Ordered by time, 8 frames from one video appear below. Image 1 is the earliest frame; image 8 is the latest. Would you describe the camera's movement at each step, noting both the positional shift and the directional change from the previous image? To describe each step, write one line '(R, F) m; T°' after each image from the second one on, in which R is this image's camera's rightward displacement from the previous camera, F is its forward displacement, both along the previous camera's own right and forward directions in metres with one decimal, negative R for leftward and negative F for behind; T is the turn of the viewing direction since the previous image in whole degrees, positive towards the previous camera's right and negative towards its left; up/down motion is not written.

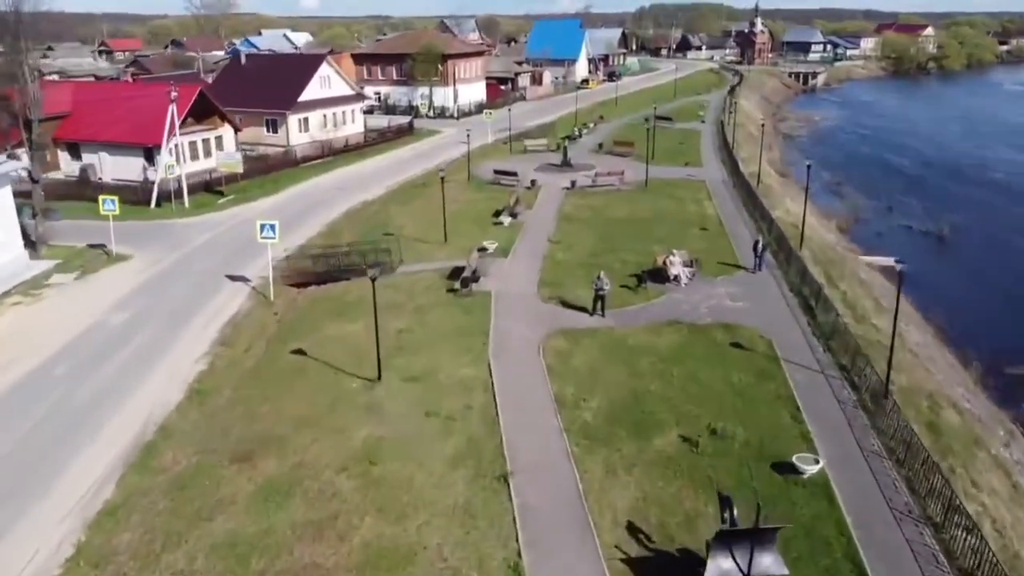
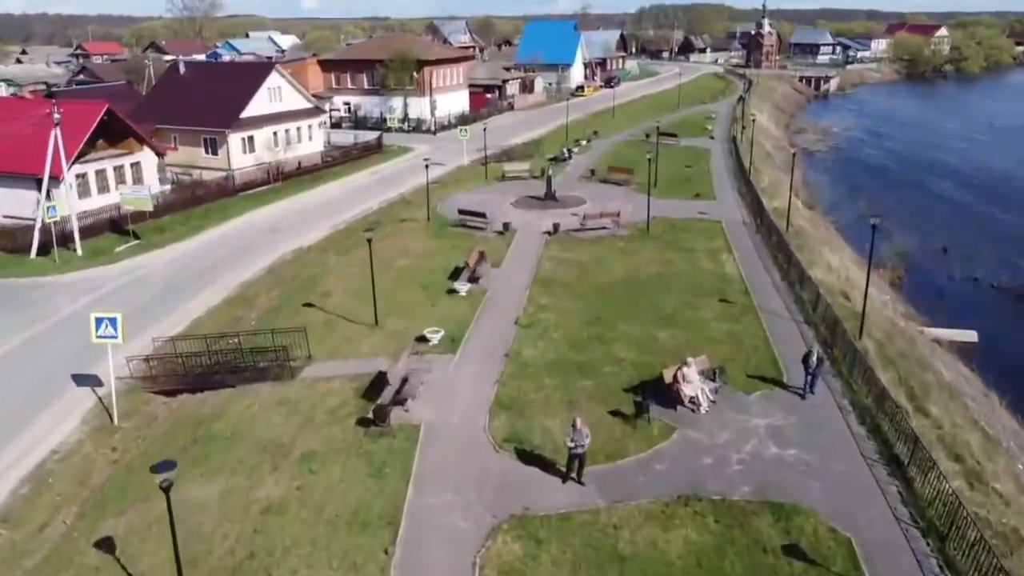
(+1.1, +7.0) m; 0°
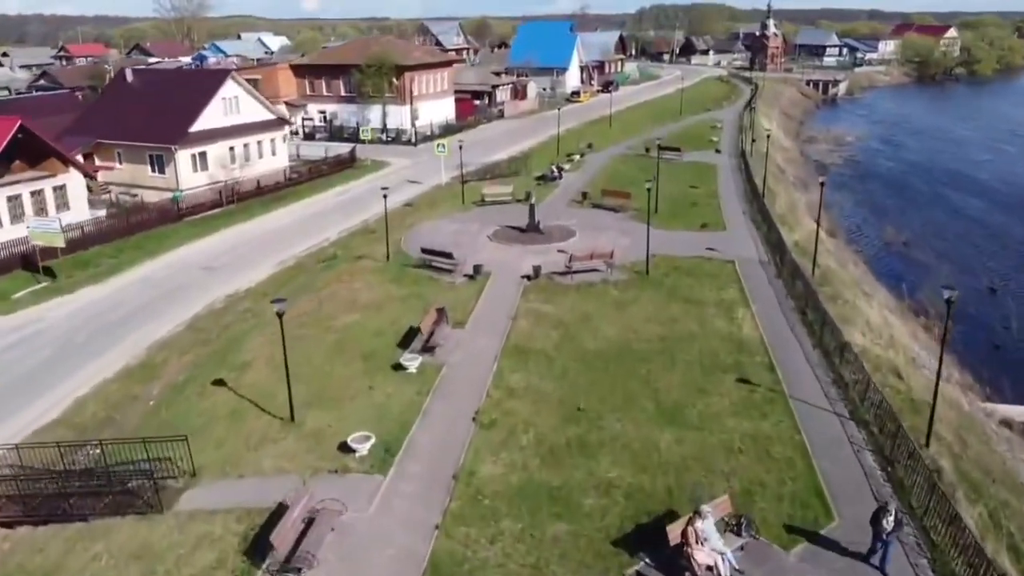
(+0.8, +4.6) m; 0°
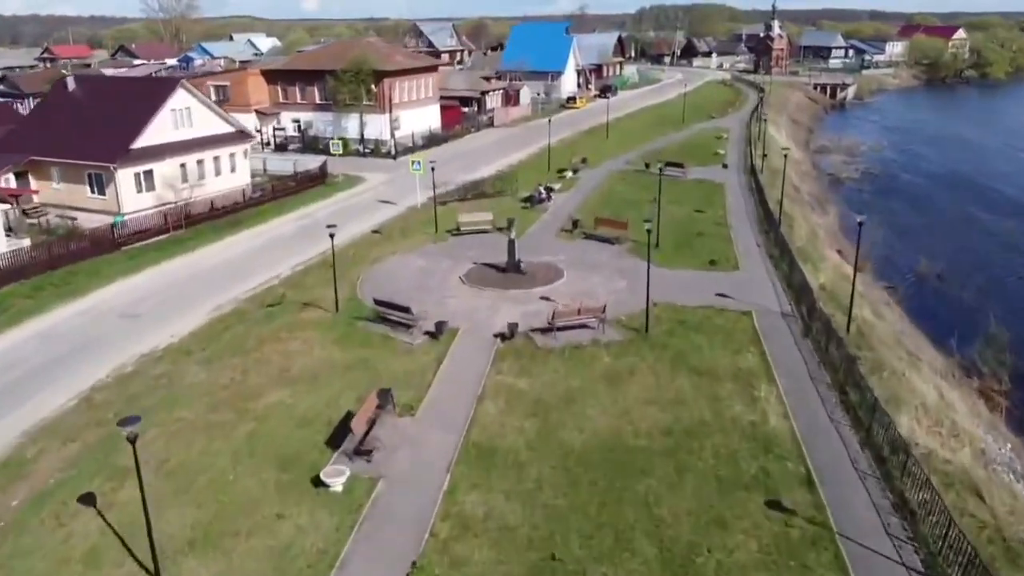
(+0.7, +4.2) m; 0°
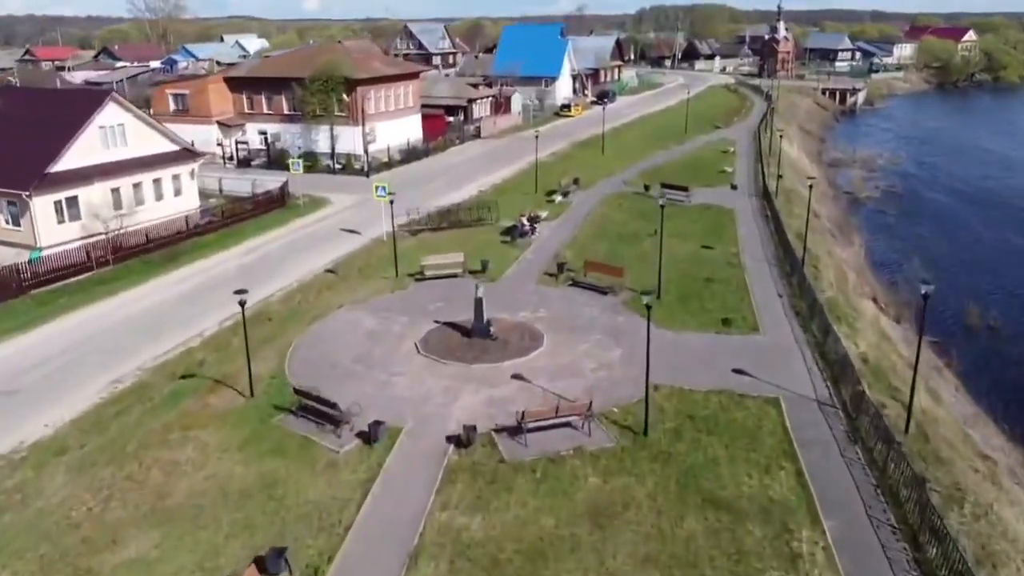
(+0.8, +4.5) m; 0°
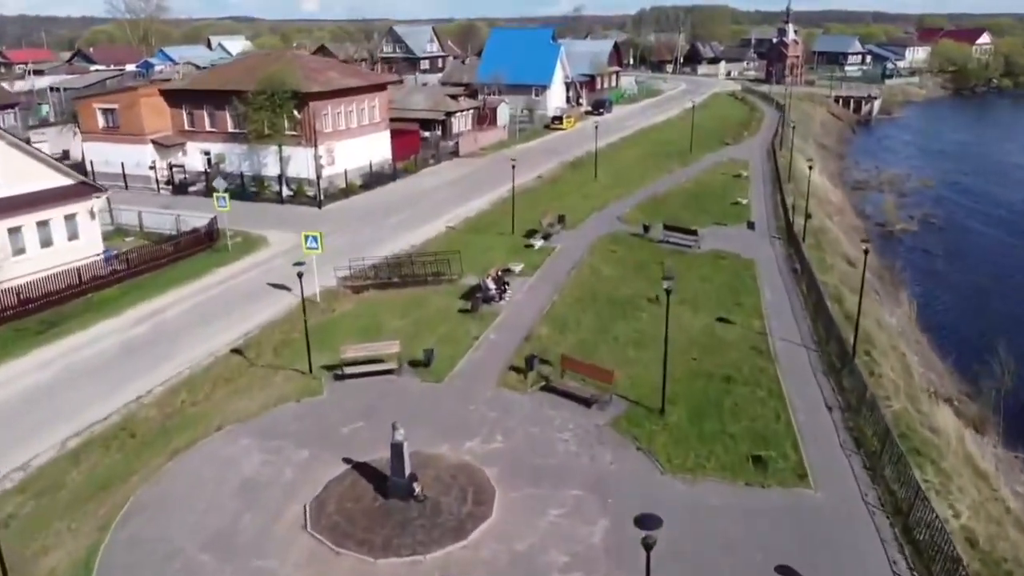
(+1.1, +6.2) m; 0°
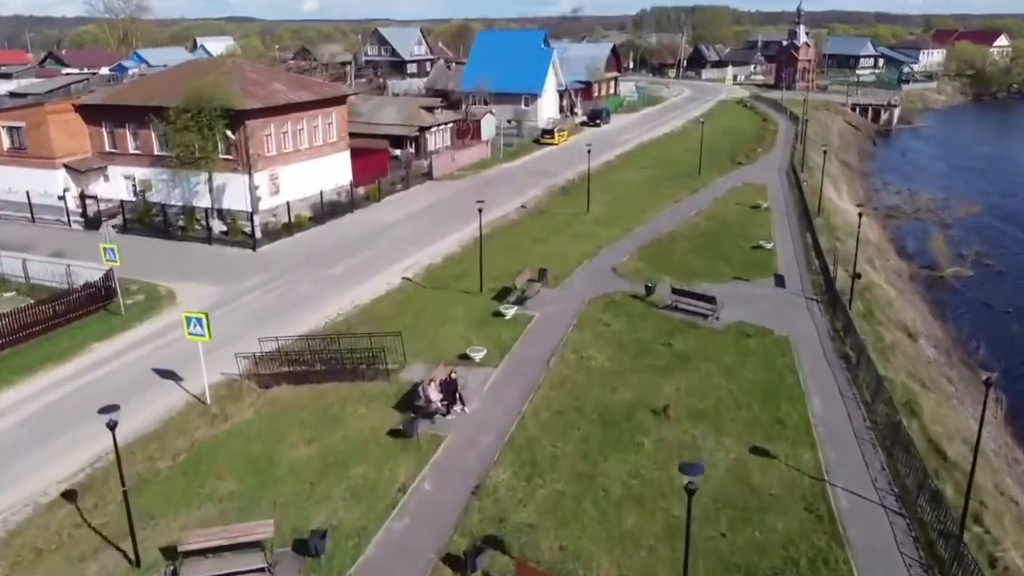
(+1.0, +6.3) m; 0°
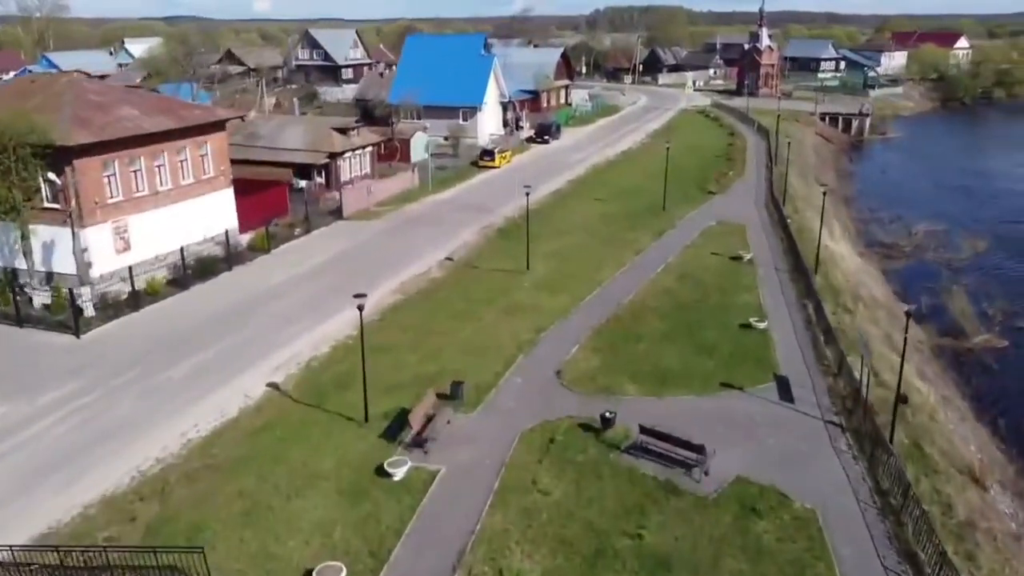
(+1.3, +7.2) m; +3°
